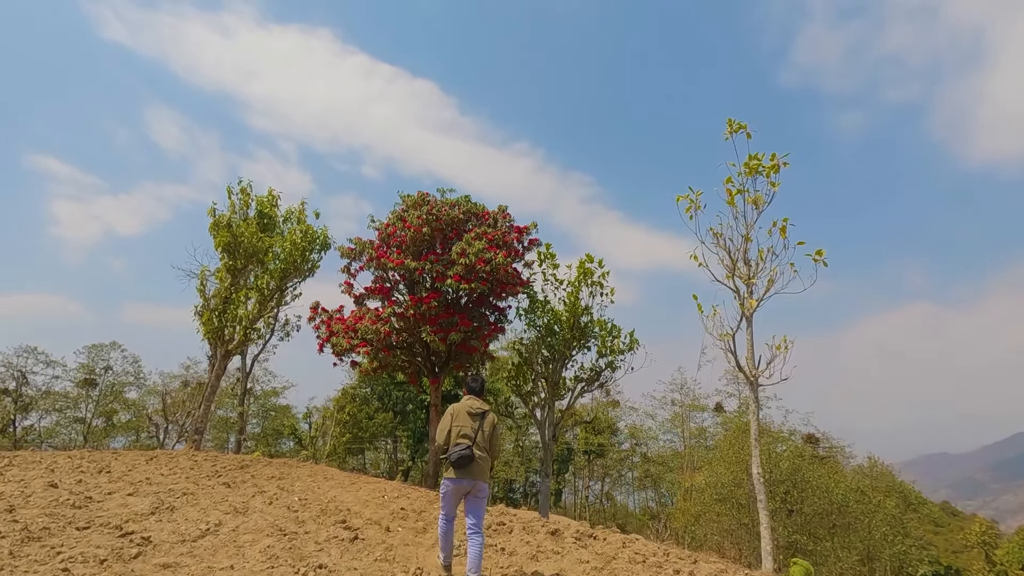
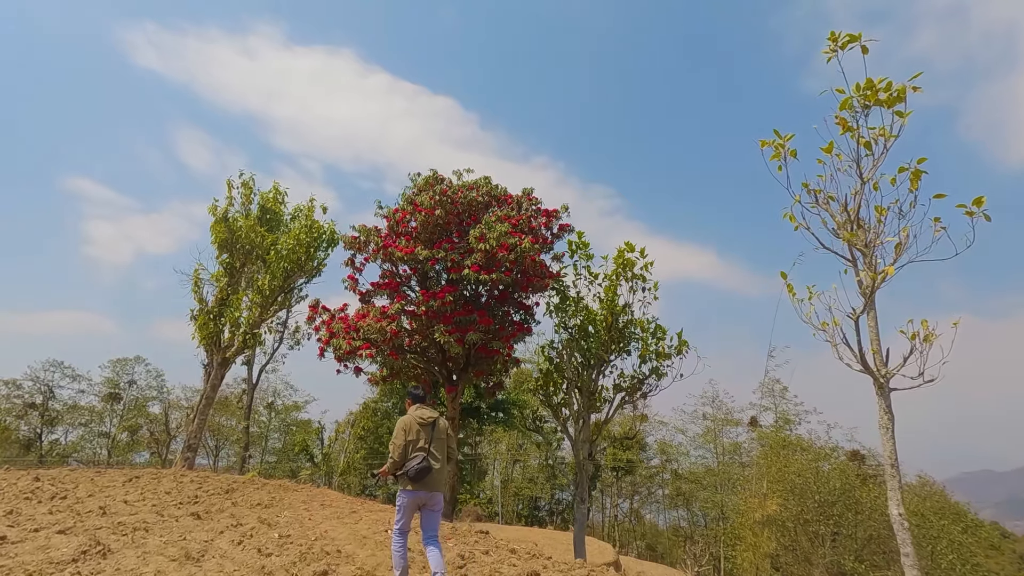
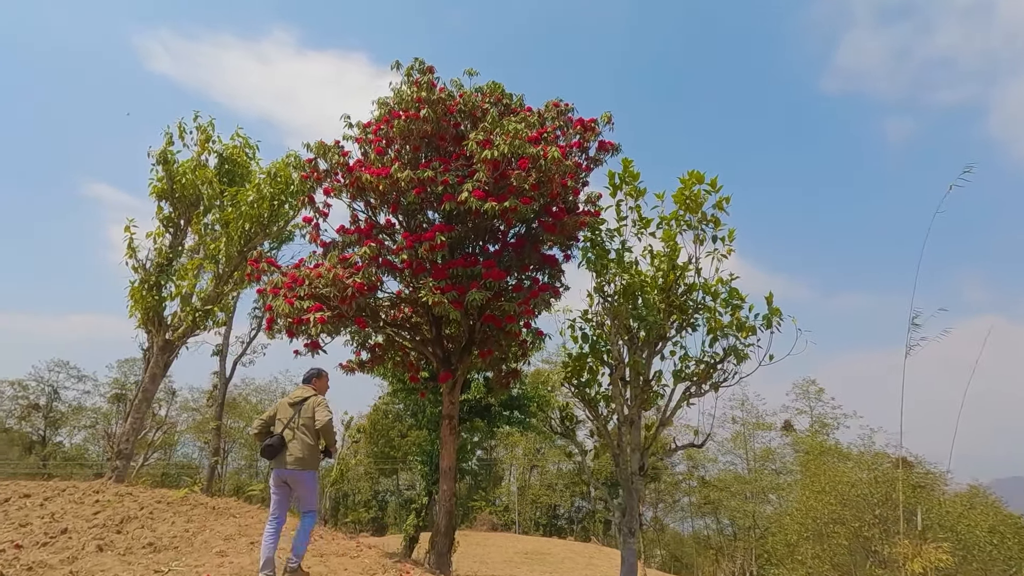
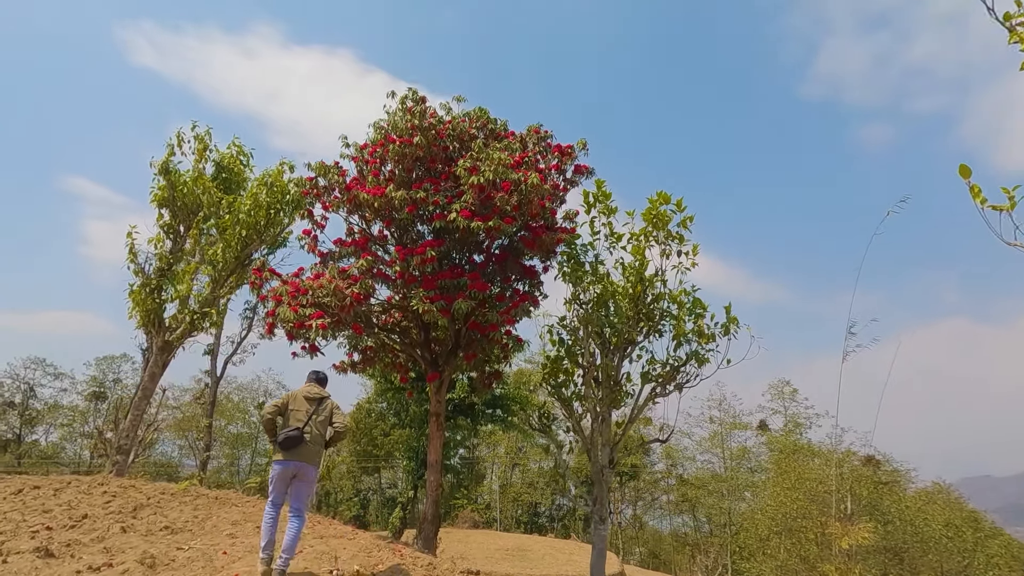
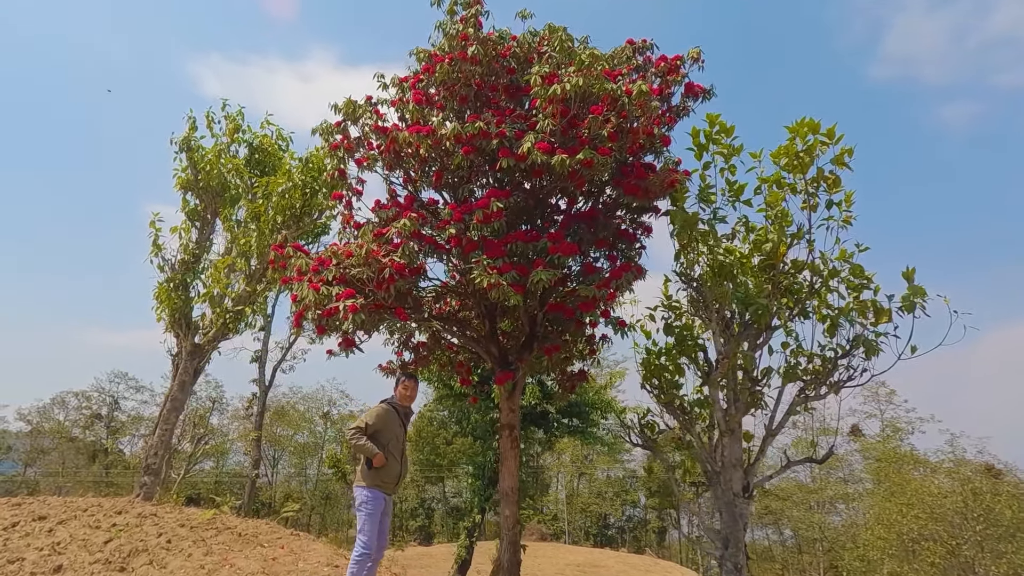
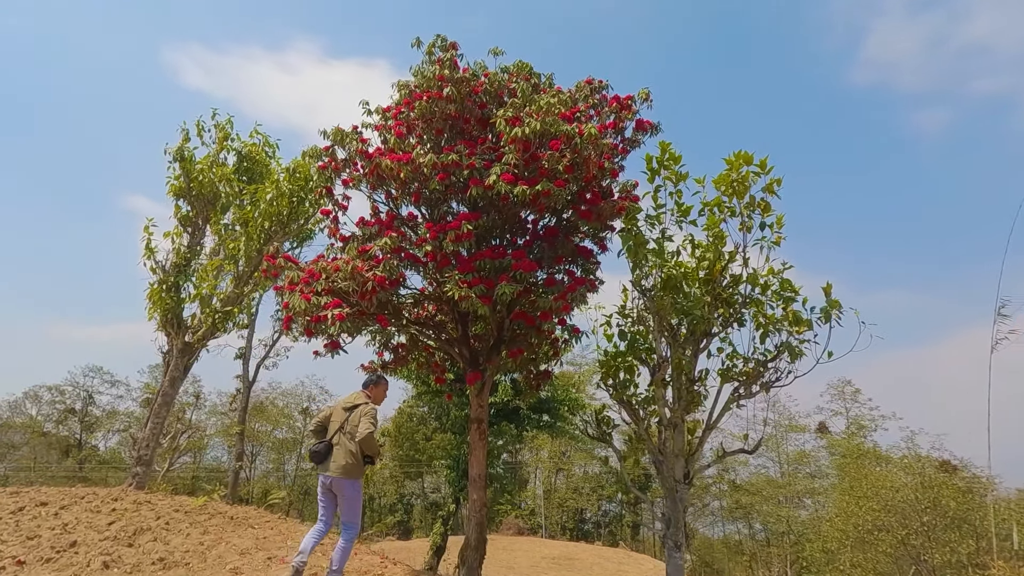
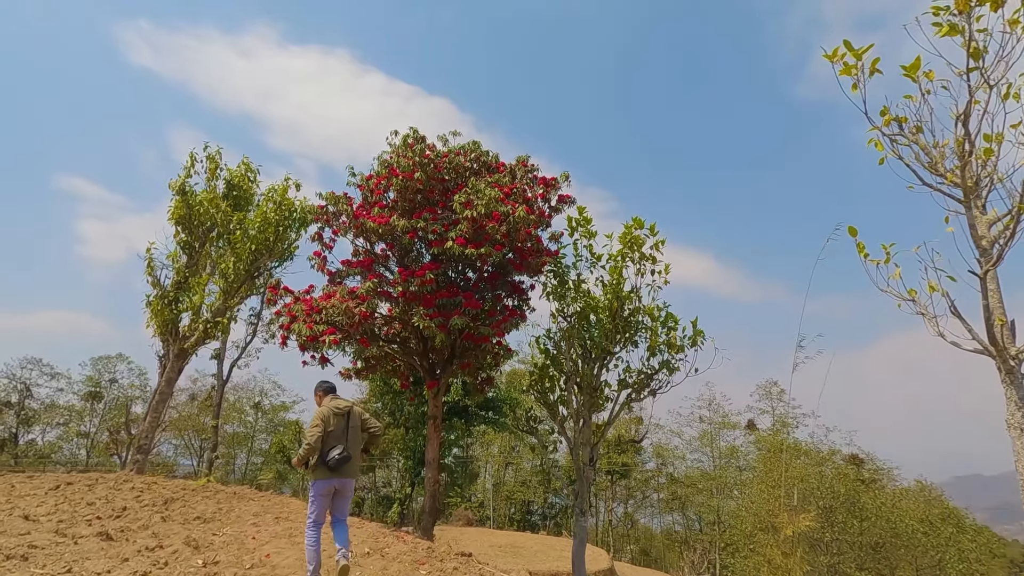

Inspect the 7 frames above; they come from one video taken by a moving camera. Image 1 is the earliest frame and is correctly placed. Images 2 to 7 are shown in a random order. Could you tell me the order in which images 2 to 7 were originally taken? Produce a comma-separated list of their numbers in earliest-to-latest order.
2, 7, 4, 3, 6, 5
